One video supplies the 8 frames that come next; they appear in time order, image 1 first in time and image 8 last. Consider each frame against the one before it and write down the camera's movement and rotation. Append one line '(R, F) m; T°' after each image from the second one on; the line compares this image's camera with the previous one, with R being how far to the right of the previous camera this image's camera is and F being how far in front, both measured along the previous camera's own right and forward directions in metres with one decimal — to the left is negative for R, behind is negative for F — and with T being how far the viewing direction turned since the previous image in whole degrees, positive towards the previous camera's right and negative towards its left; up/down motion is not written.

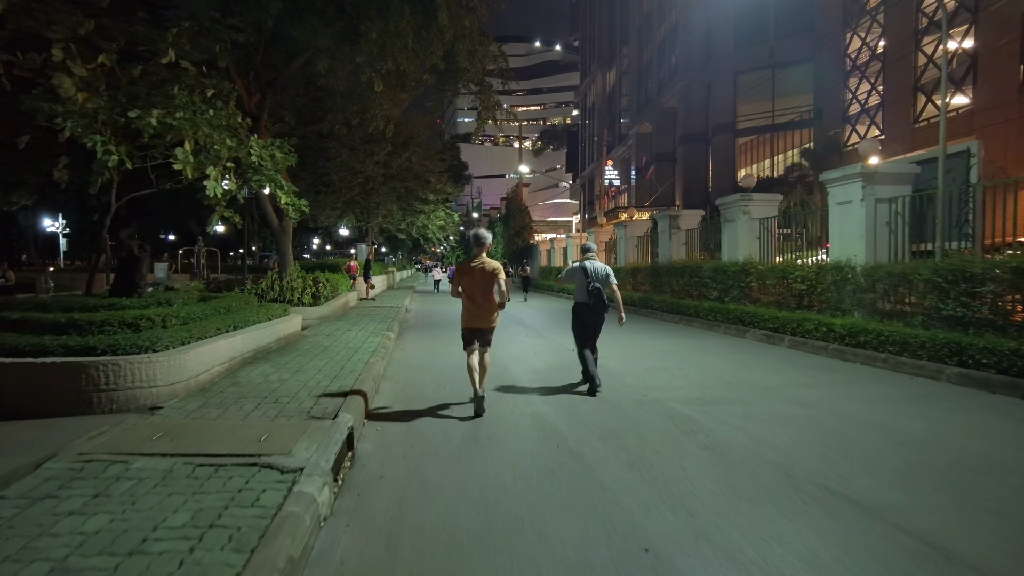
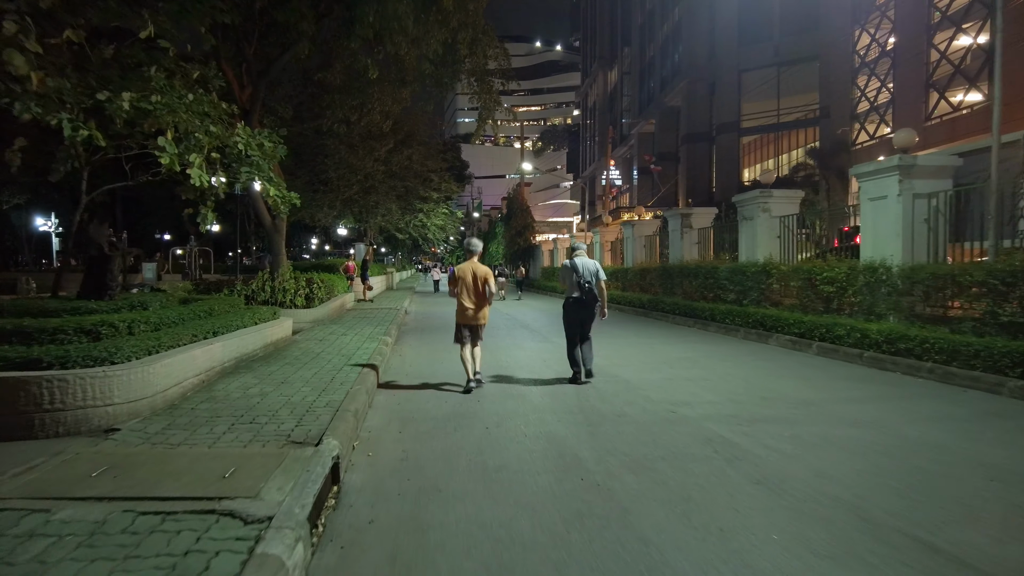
(-0.1, +0.9) m; 0°
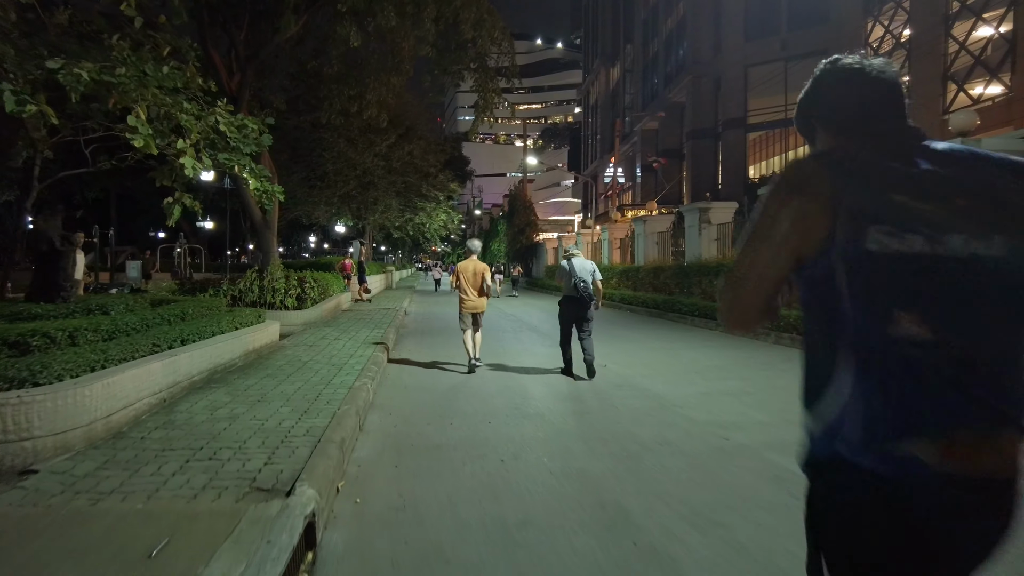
(-0.2, +1.2) m; 0°
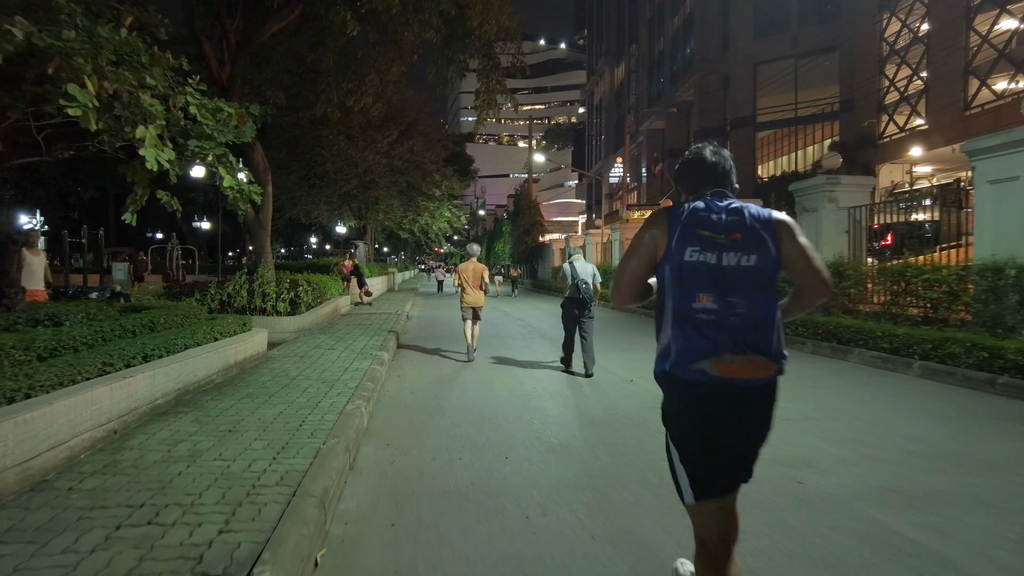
(-0.2, +1.1) m; 0°
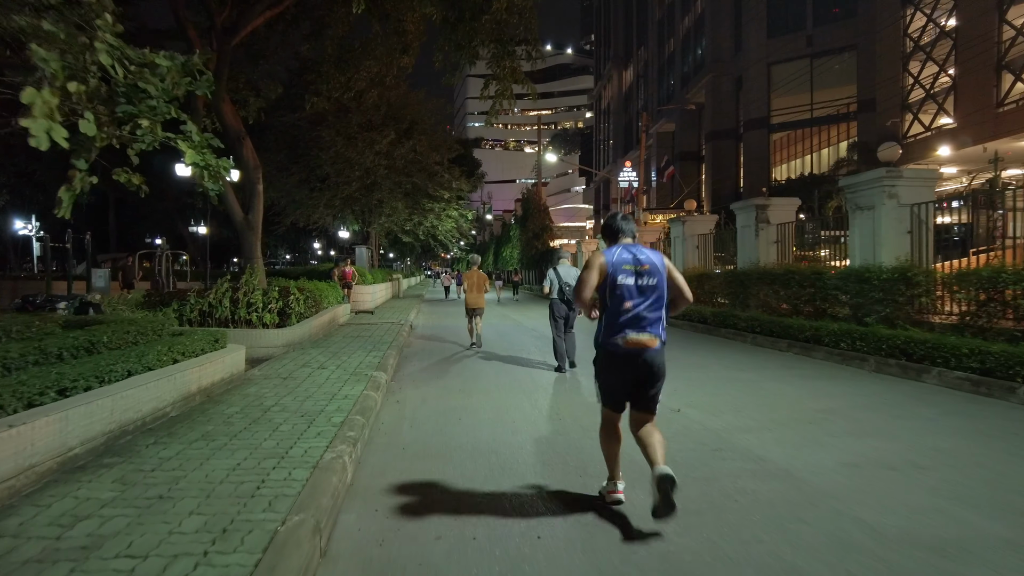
(-0.2, +1.5) m; -1°
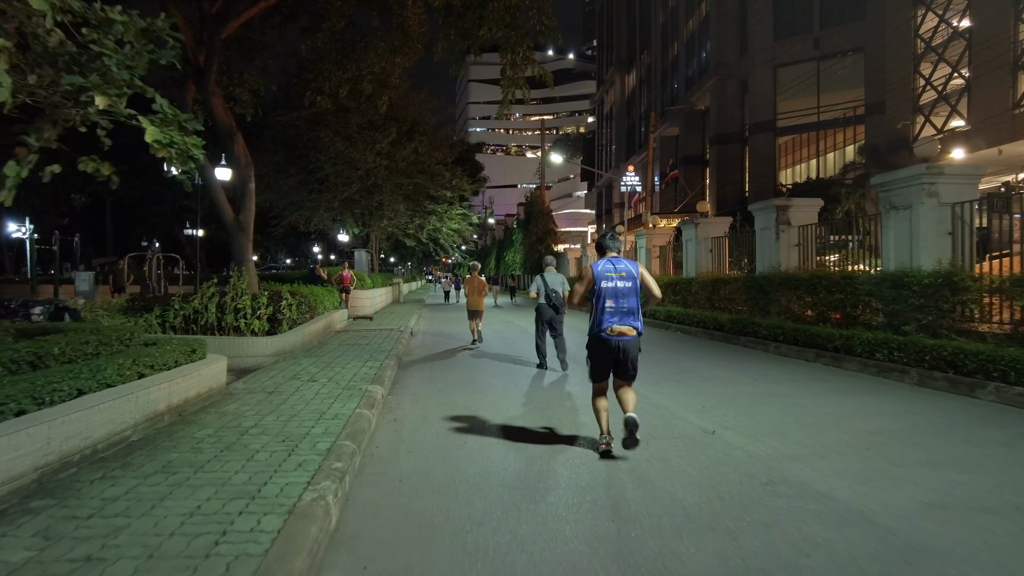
(-0.1, +0.9) m; 0°
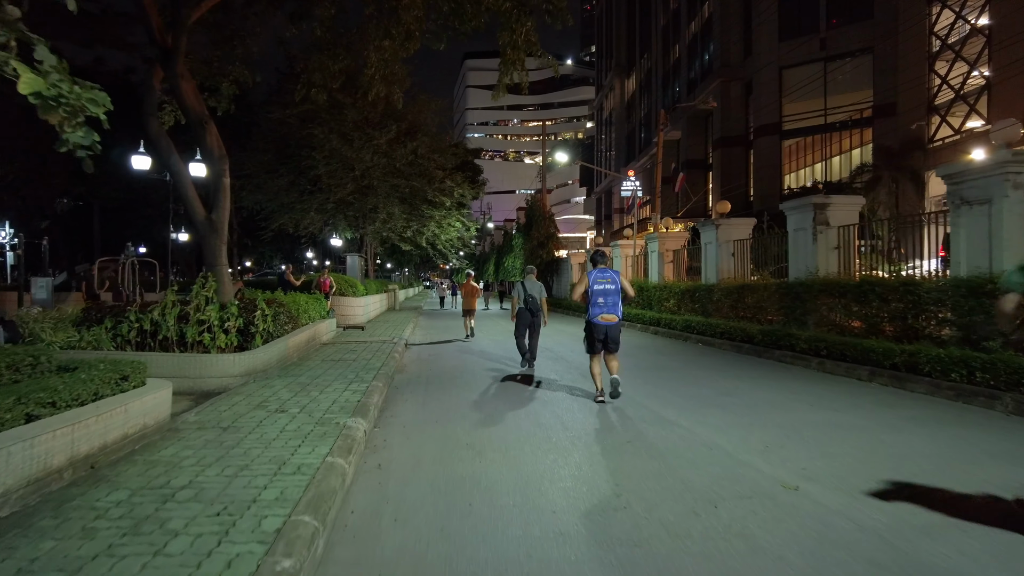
(-0.2, +1.6) m; 0°
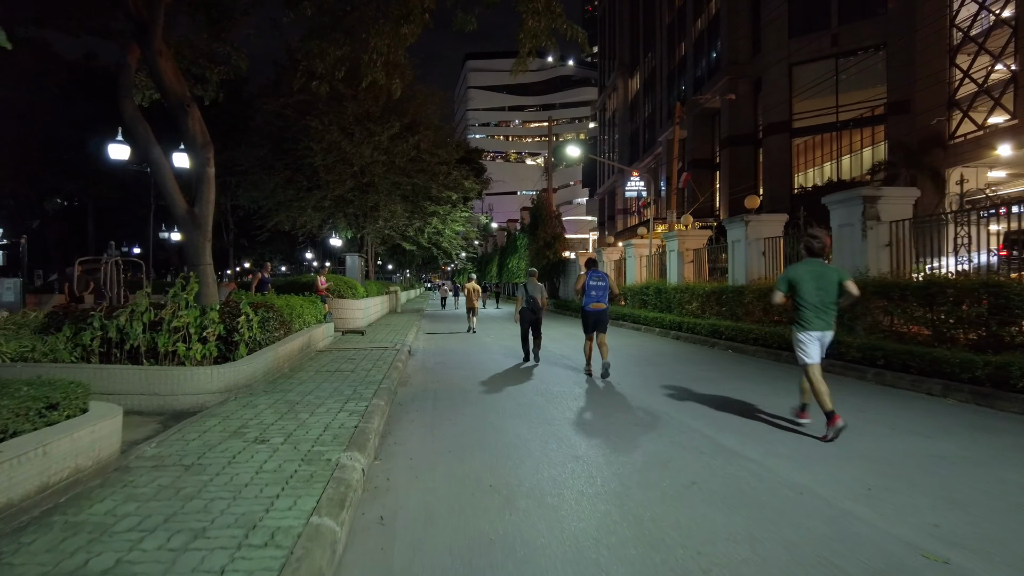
(-0.3, +1.4) m; 0°
